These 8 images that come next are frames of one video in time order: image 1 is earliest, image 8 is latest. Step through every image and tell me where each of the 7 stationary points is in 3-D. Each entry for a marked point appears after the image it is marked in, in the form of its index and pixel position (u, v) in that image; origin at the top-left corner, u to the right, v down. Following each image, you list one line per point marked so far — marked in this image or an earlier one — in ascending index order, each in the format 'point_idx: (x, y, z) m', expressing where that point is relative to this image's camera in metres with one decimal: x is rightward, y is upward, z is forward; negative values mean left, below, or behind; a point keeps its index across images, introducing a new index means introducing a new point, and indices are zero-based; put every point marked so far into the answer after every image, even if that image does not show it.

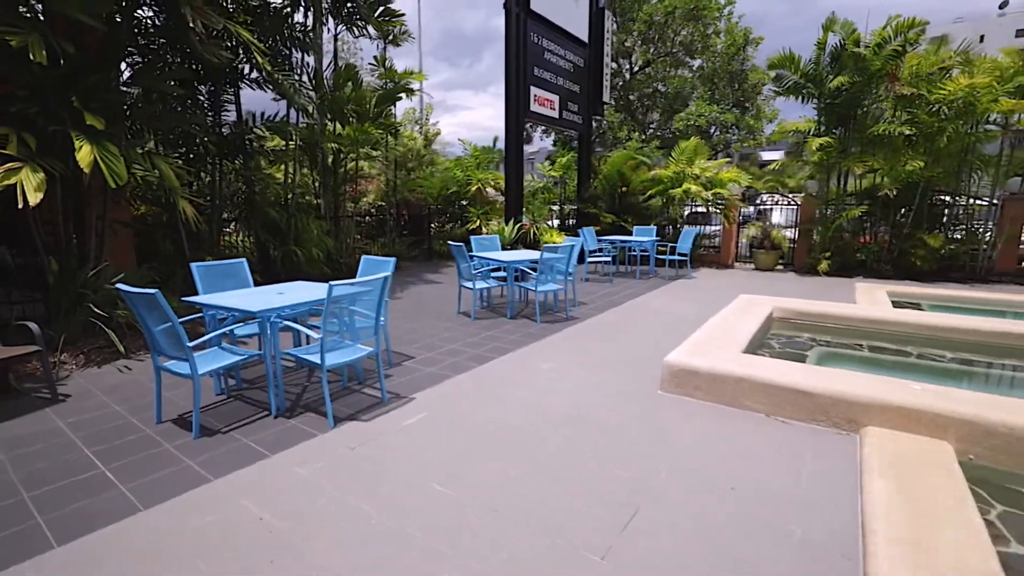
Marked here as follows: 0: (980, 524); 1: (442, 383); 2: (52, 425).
0: (+1.6, -0.8, +1.7) m
1: (-0.5, -0.7, +3.3) m
2: (-2.6, -0.7, +2.7) m
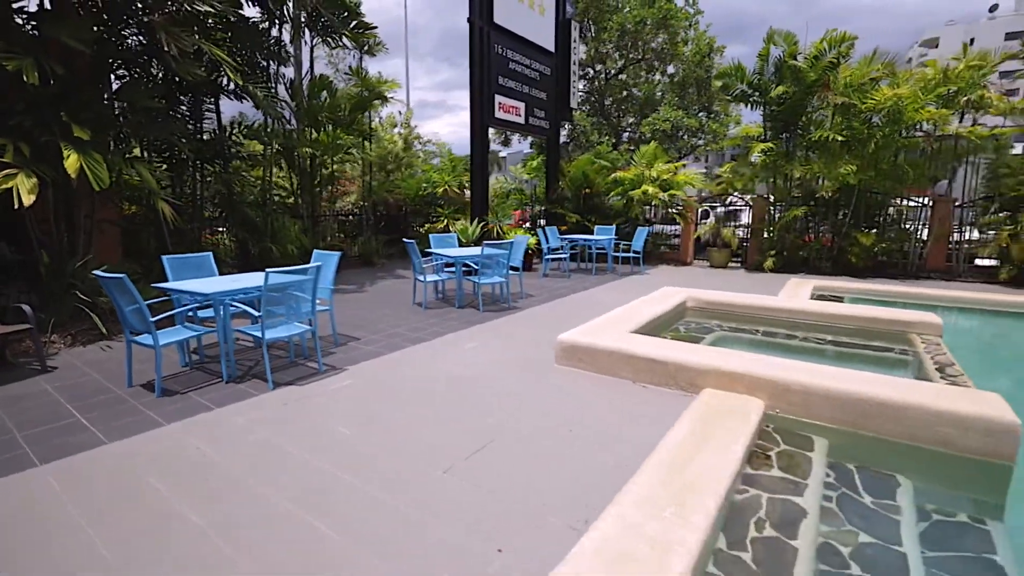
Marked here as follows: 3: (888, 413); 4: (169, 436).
0: (+1.0, -0.8, +2.3) m
1: (-1.1, -0.6, +3.9) m
2: (-3.2, -0.7, +3.3) m
3: (+1.9, -0.7, +2.6) m
4: (-1.9, -0.8, +2.7) m
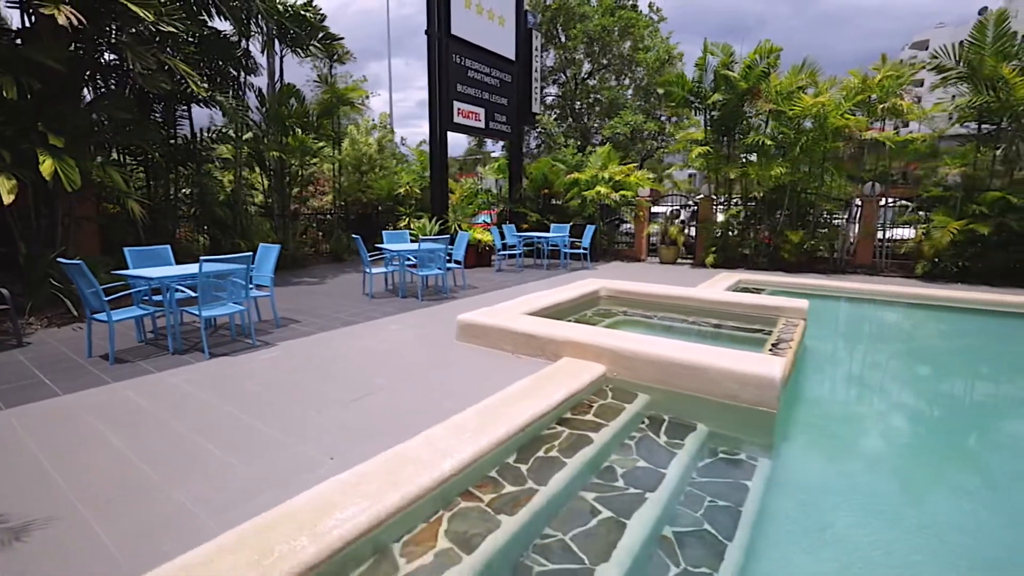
0: (+0.2, -0.7, +2.9) m
1: (-1.9, -0.5, +4.5) m
2: (-4.0, -0.6, +3.9) m
3: (+1.1, -0.6, +3.2) m
4: (-2.7, -0.7, +3.3) m
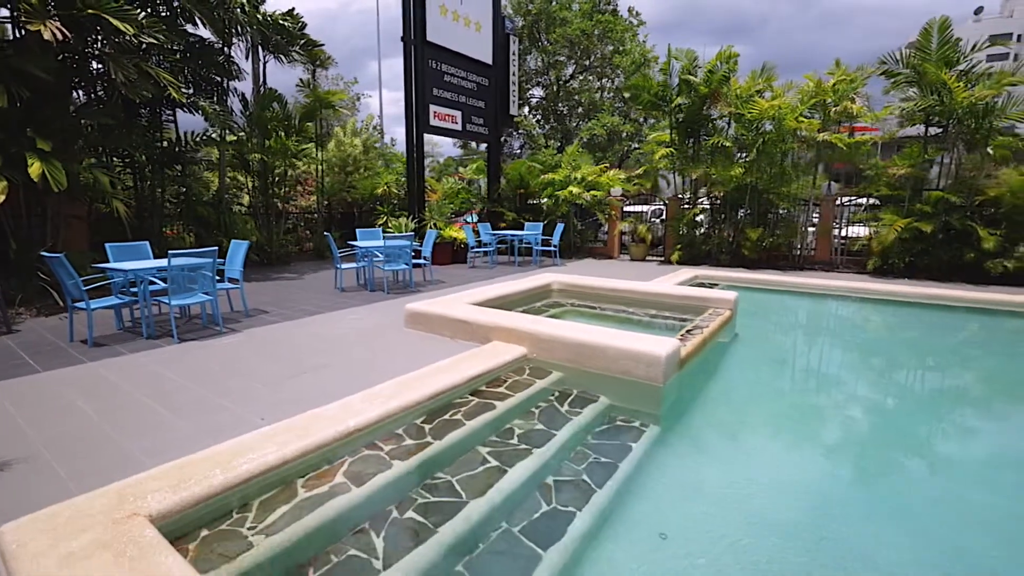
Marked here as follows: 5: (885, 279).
0: (-0.3, -0.6, +3.3) m
1: (-2.4, -0.4, +4.9) m
2: (-4.5, -0.5, +4.3) m
3: (+0.6, -0.5, +3.6) m
4: (-3.2, -0.6, +3.7) m
5: (+6.3, +0.2, +8.3) m
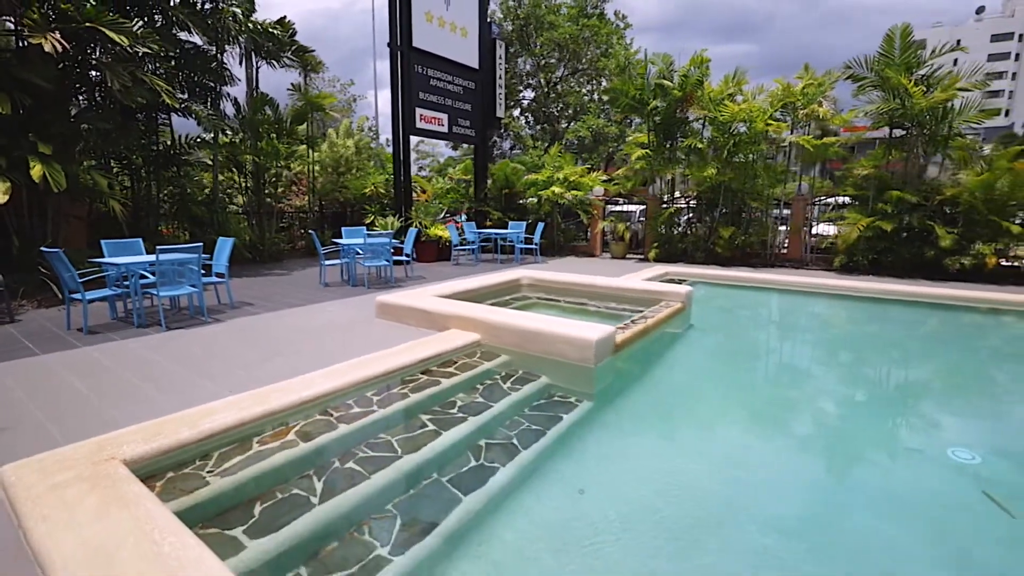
0: (-0.7, -0.5, +3.7) m
1: (-2.8, -0.3, +5.3) m
2: (-4.9, -0.4, +4.7) m
3: (+0.2, -0.4, +4.0) m
4: (-3.6, -0.5, +4.1) m
5: (+5.9, +0.2, +8.6) m
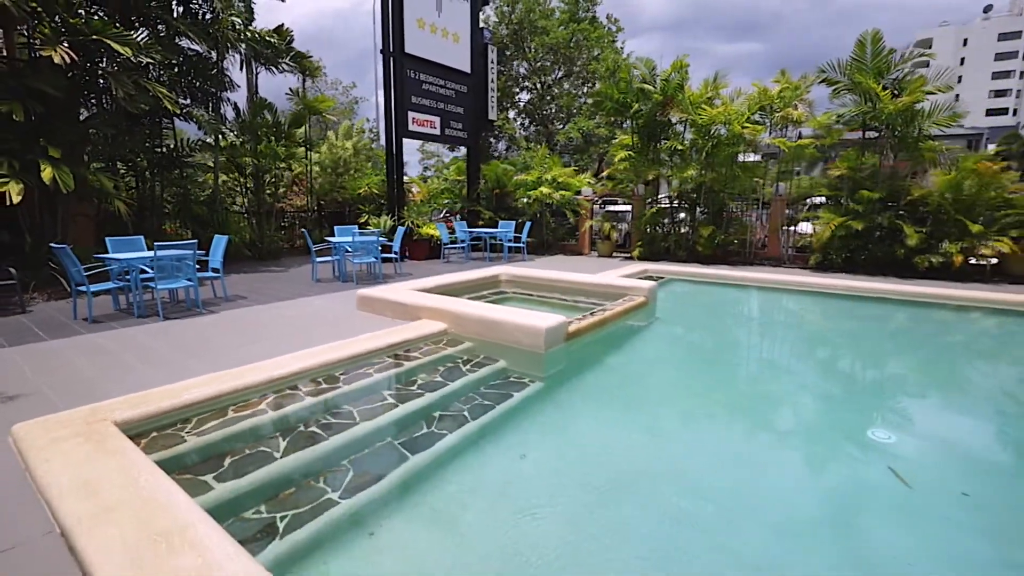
0: (-1.0, -0.4, +4.1) m
1: (-3.1, -0.2, +5.7) m
2: (-5.2, -0.3, +5.2) m
3: (-0.1, -0.4, +4.4) m
4: (-3.9, -0.5, +4.5) m
5: (+5.7, +0.3, +8.9) m
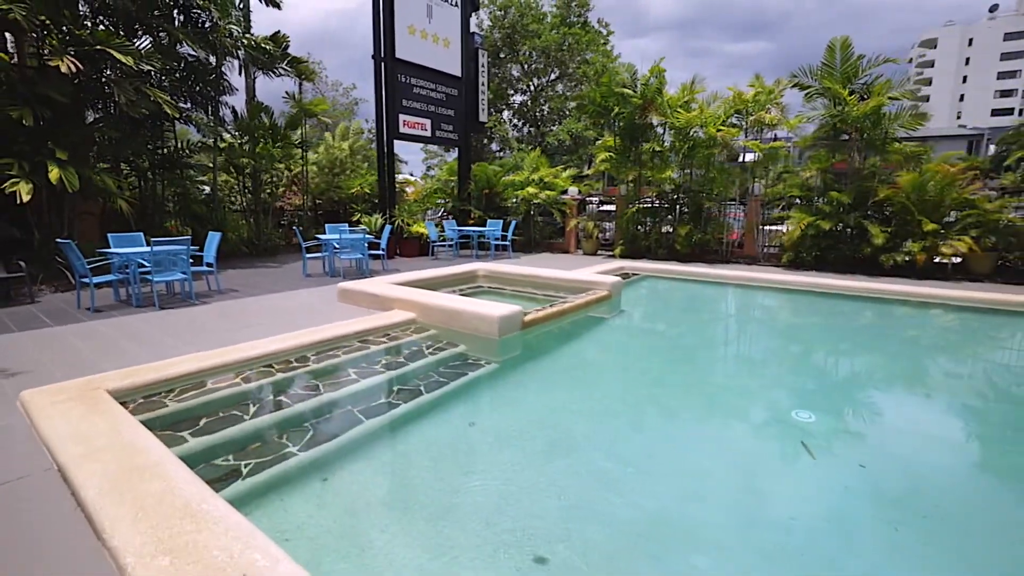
0: (-1.4, -0.4, +4.5) m
1: (-3.5, -0.2, +6.2) m
2: (-5.6, -0.2, +5.6) m
3: (-0.5, -0.3, +4.8) m
4: (-4.3, -0.4, +5.0) m
5: (+5.4, +0.3, +9.2) m
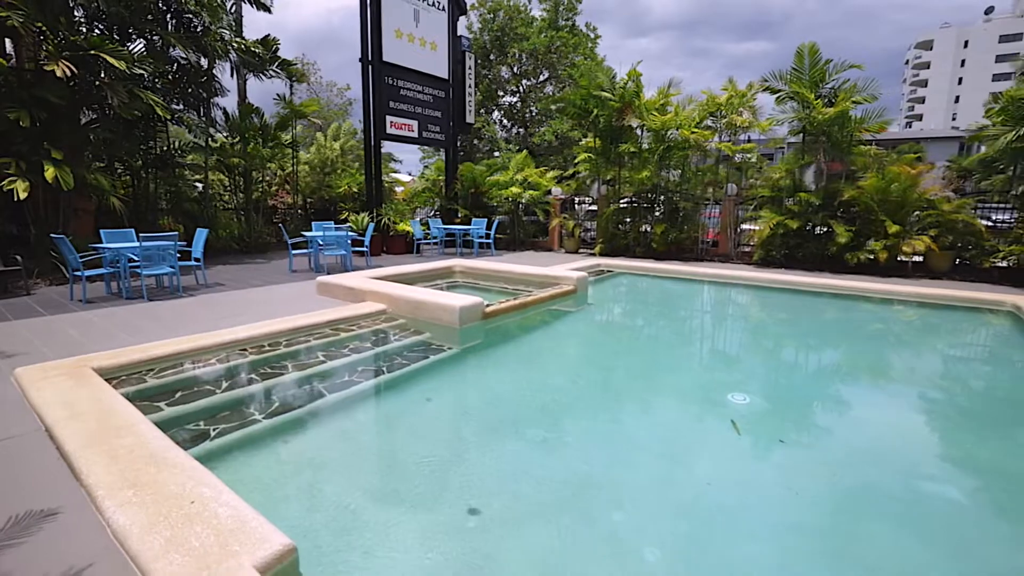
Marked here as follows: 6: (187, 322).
0: (-1.8, -0.3, +4.8) m
1: (-3.9, -0.1, +6.5) m
2: (-5.9, -0.1, +6.0) m
3: (-0.9, -0.2, +5.1) m
4: (-4.7, -0.3, +5.3) m
5: (+5.0, +0.4, +9.6) m
6: (-3.4, -0.3, +5.1) m
